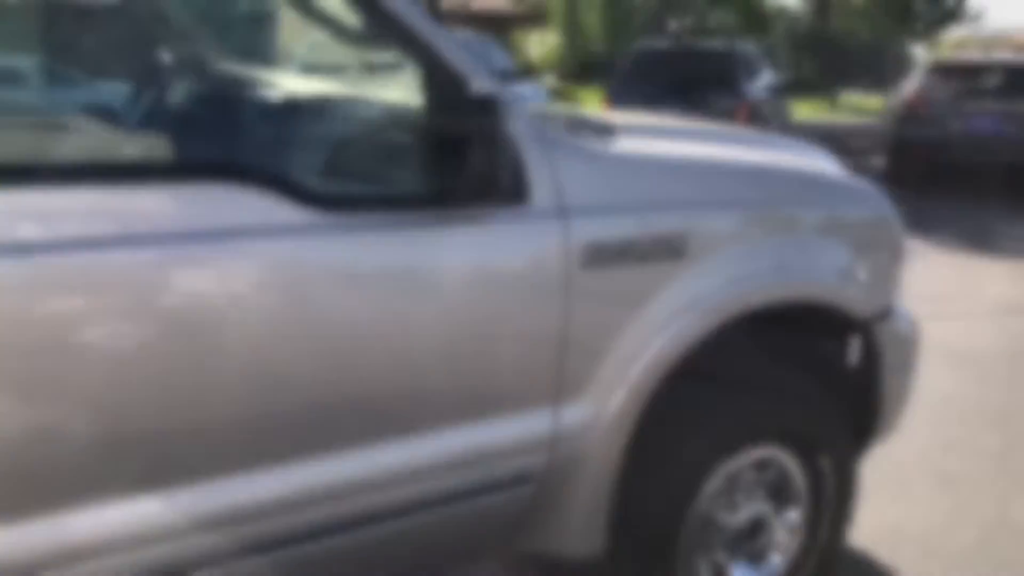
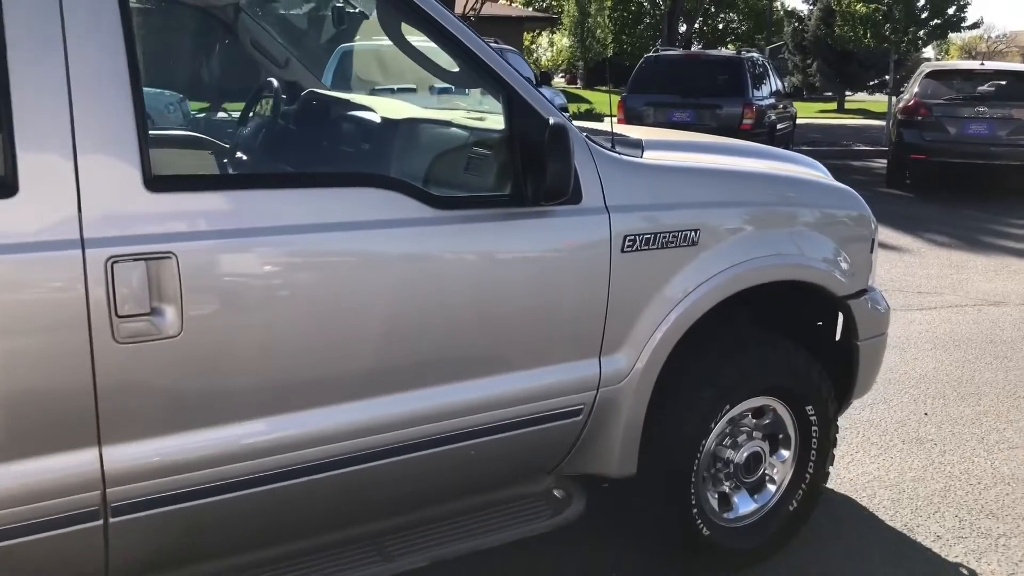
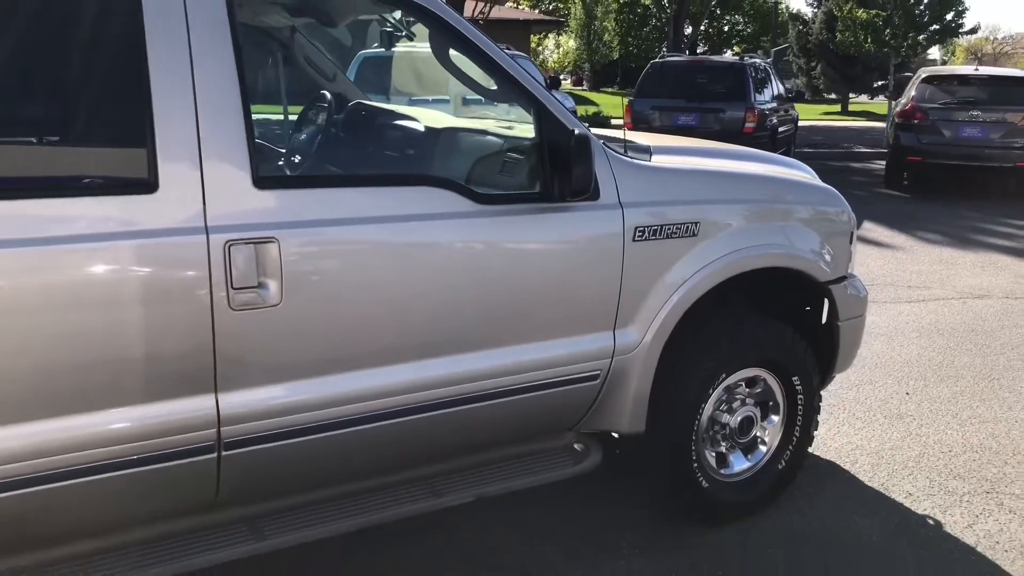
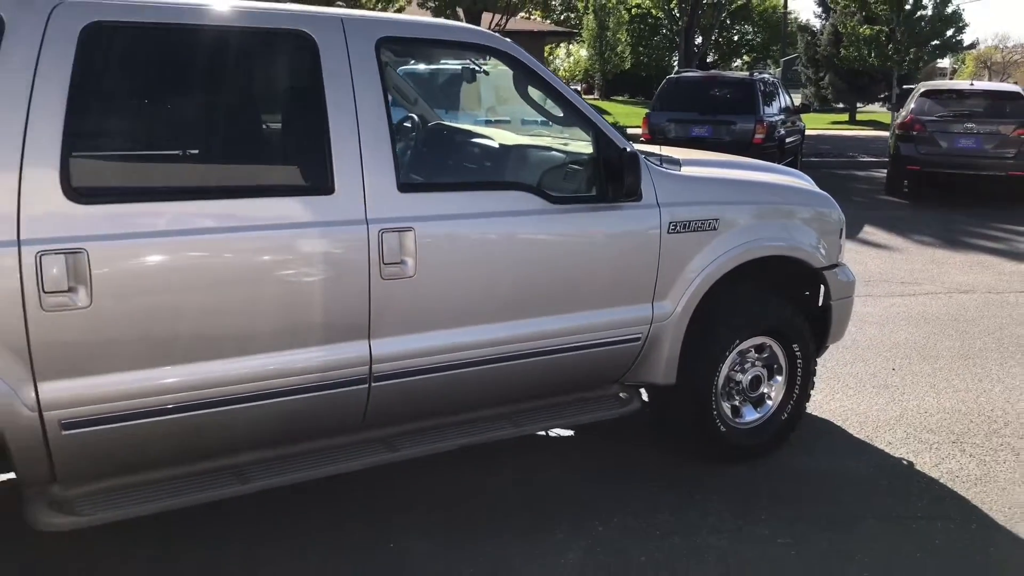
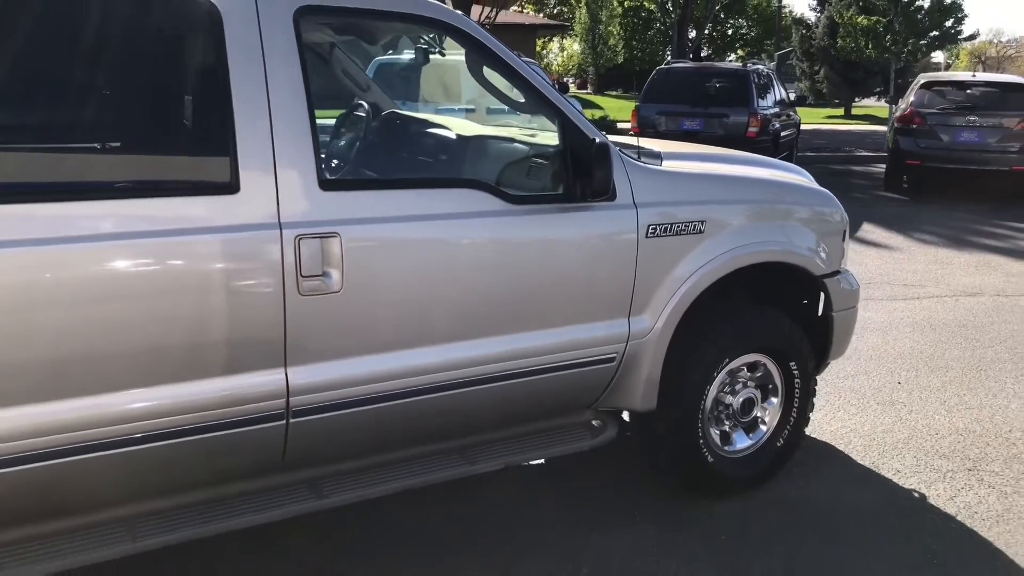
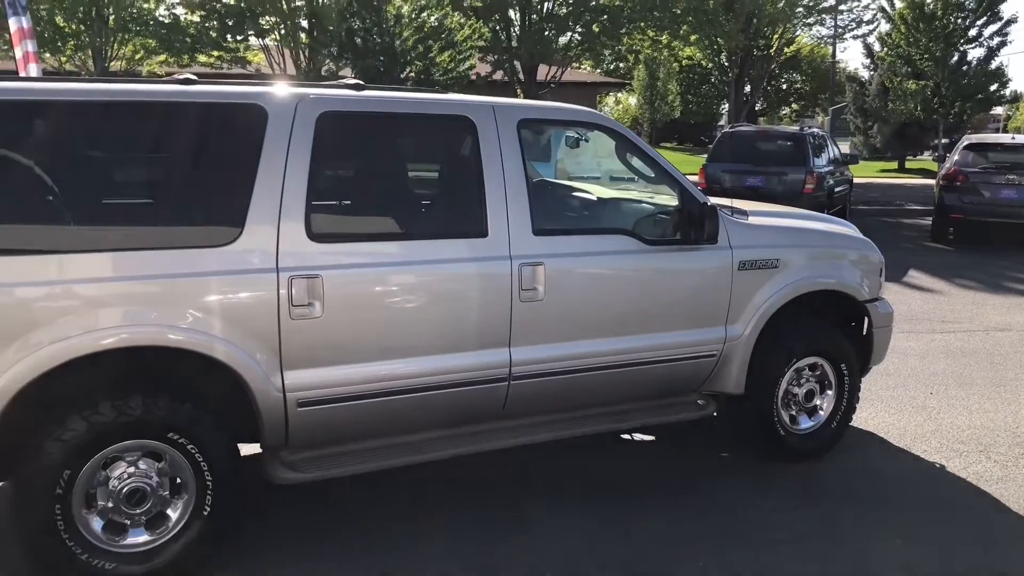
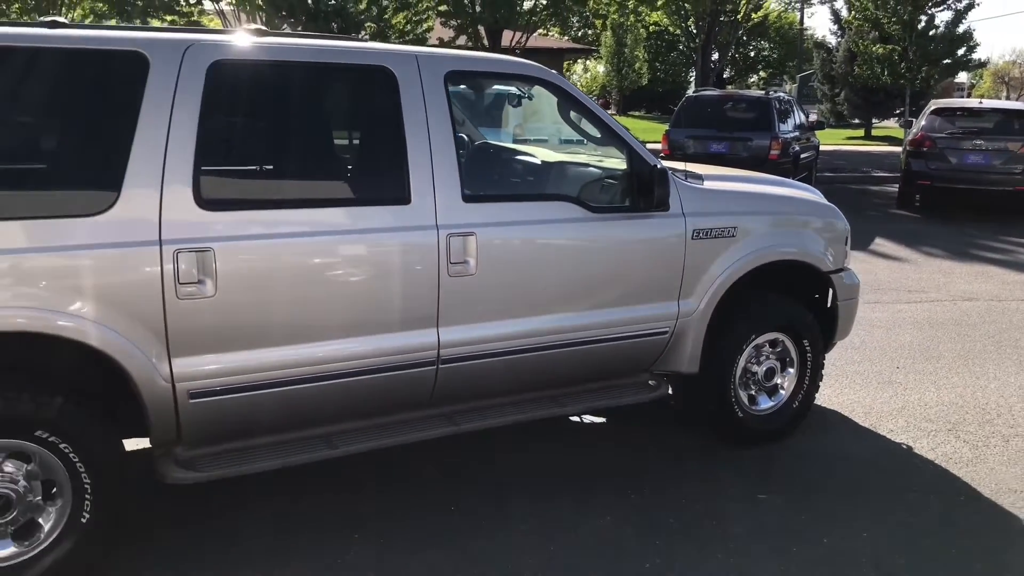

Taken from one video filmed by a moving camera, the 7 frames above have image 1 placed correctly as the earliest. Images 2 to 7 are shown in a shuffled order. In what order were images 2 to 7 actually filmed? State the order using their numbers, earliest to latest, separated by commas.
2, 3, 5, 4, 7, 6
